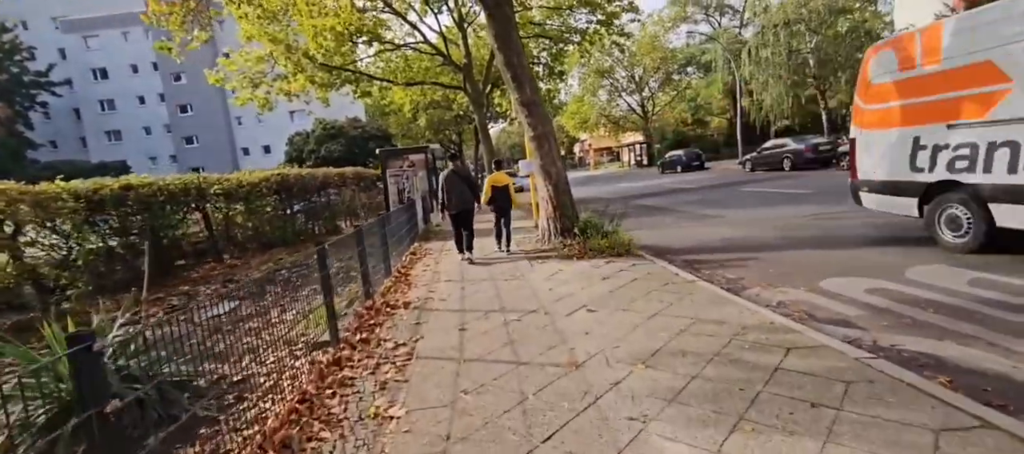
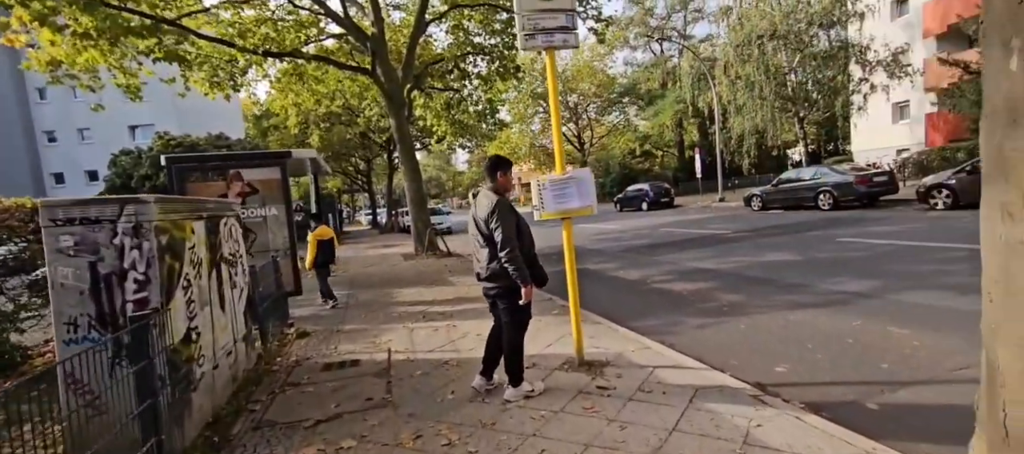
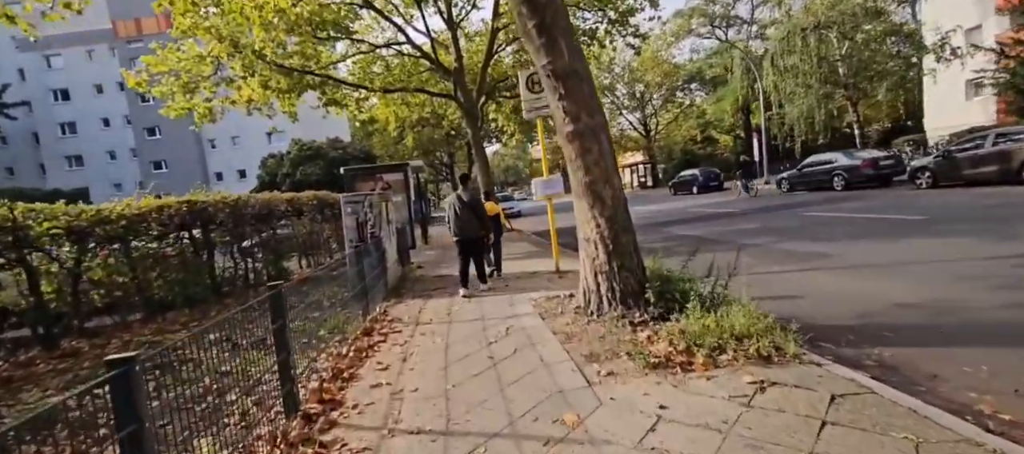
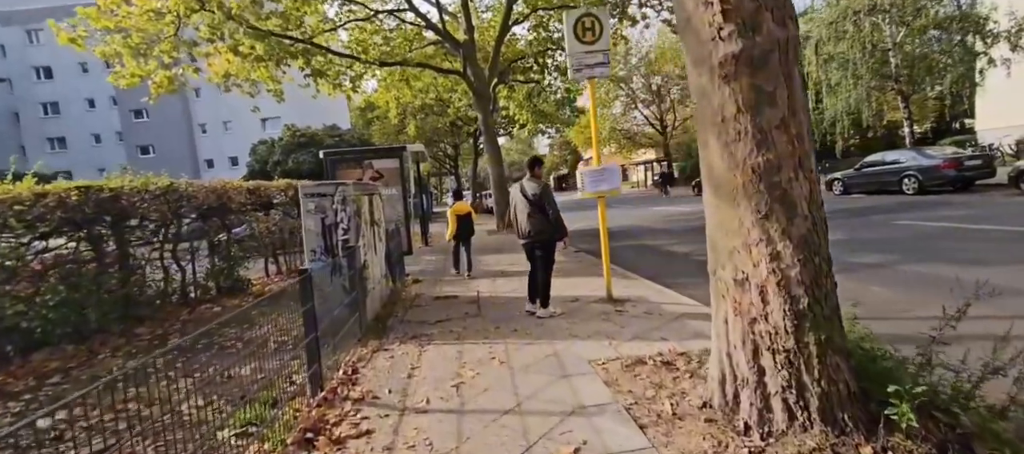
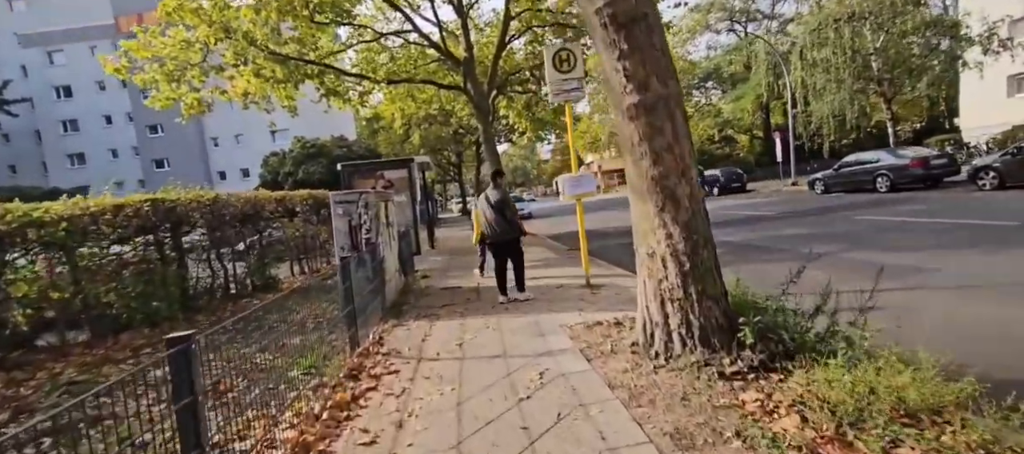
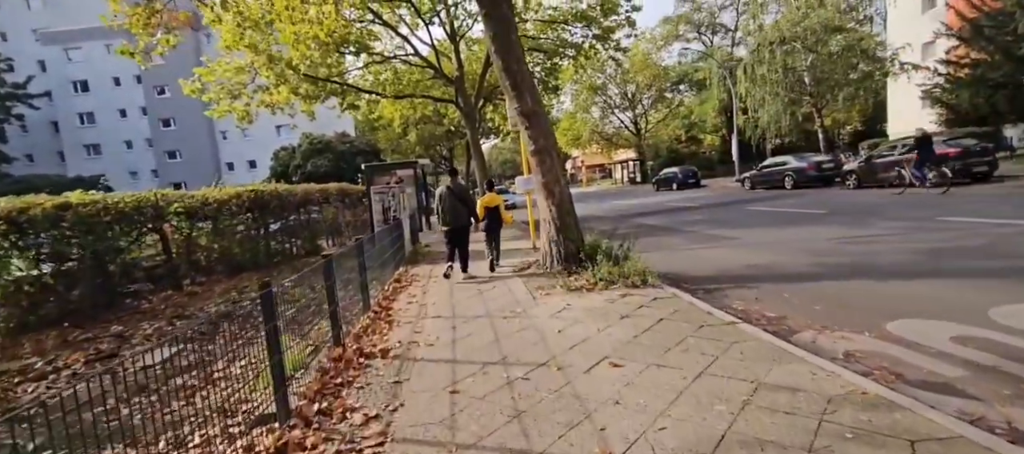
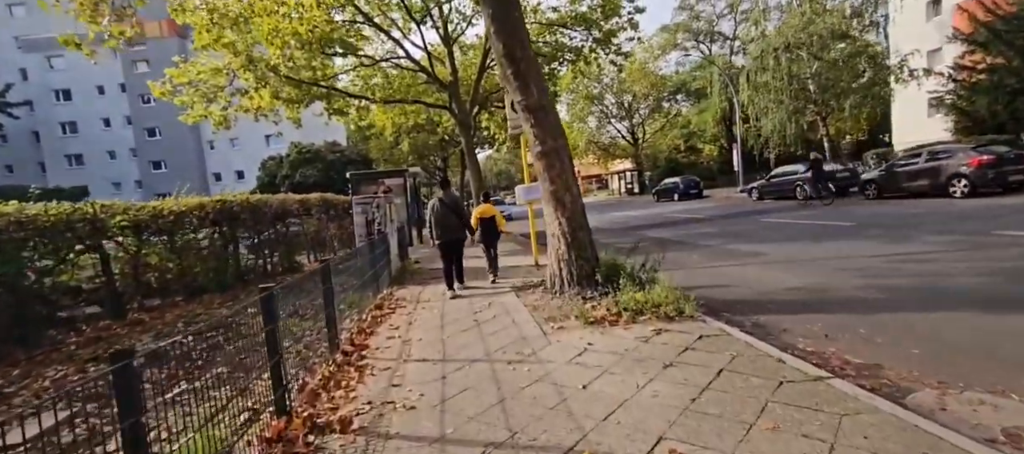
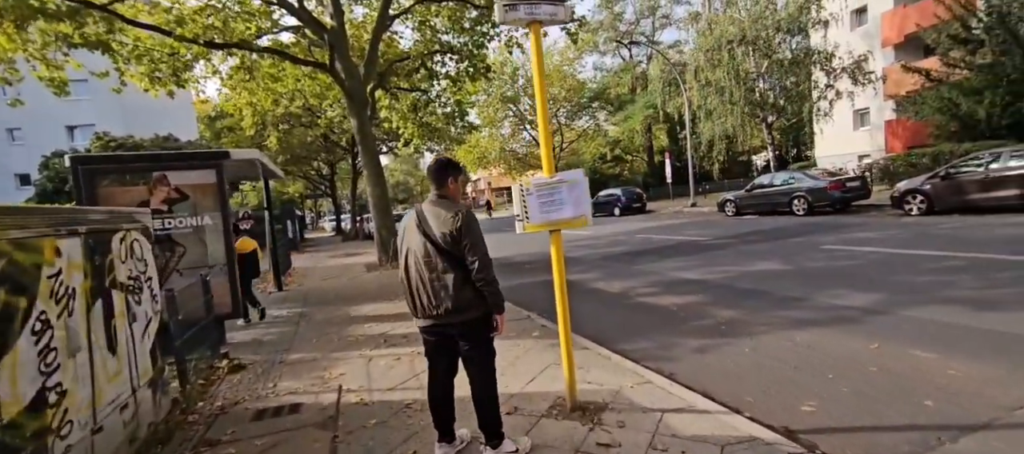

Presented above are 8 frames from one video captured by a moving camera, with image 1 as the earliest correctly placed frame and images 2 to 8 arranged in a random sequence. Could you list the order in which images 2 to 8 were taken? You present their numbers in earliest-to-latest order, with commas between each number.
6, 7, 3, 5, 4, 2, 8
